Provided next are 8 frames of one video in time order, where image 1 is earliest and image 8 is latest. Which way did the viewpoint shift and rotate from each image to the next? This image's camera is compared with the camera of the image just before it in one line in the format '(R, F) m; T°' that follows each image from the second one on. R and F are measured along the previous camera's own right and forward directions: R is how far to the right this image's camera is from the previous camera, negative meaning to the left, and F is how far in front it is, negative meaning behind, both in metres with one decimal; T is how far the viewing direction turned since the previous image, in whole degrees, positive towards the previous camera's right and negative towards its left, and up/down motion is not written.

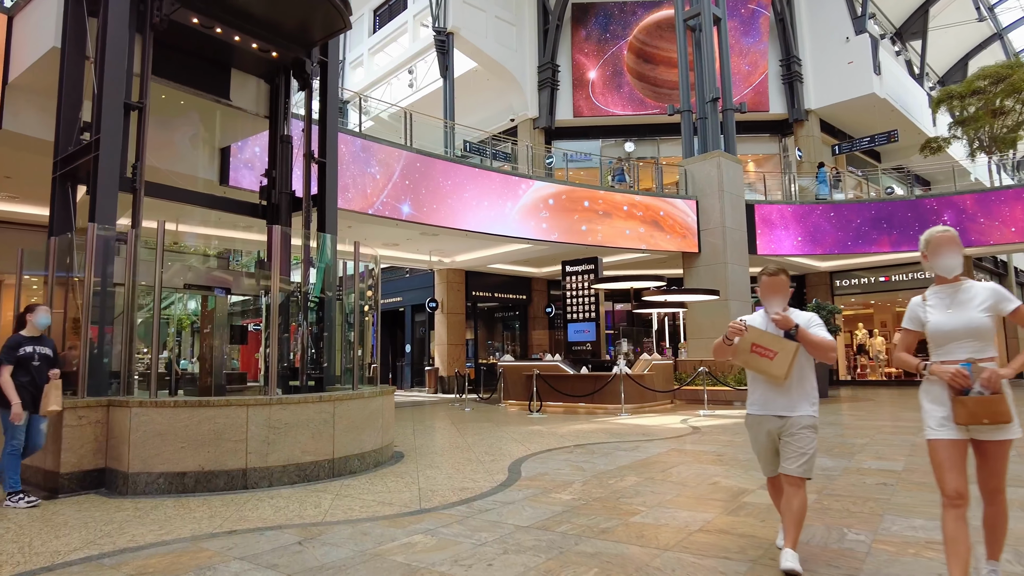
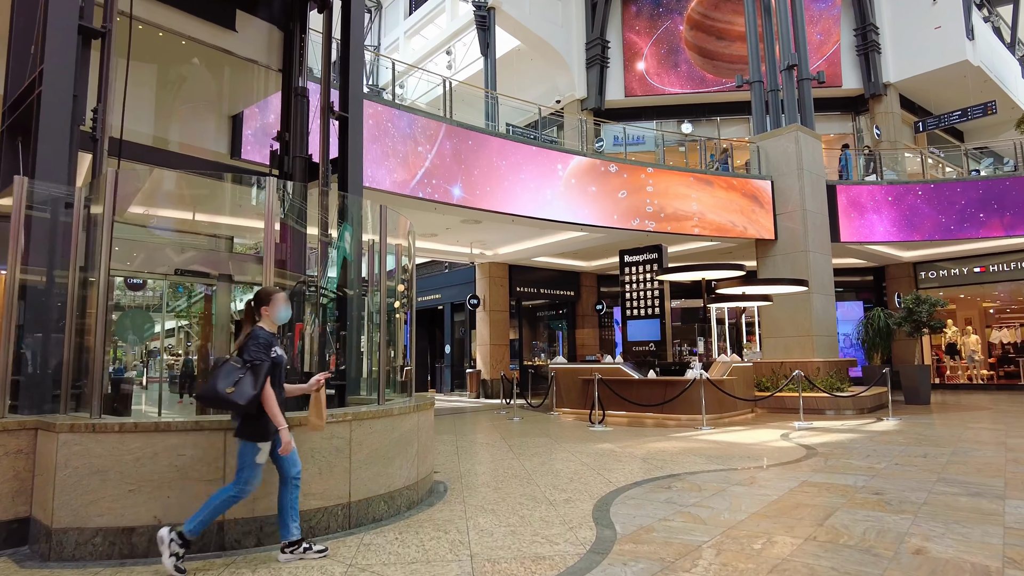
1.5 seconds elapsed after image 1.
(-0.3, +1.6) m; -3°
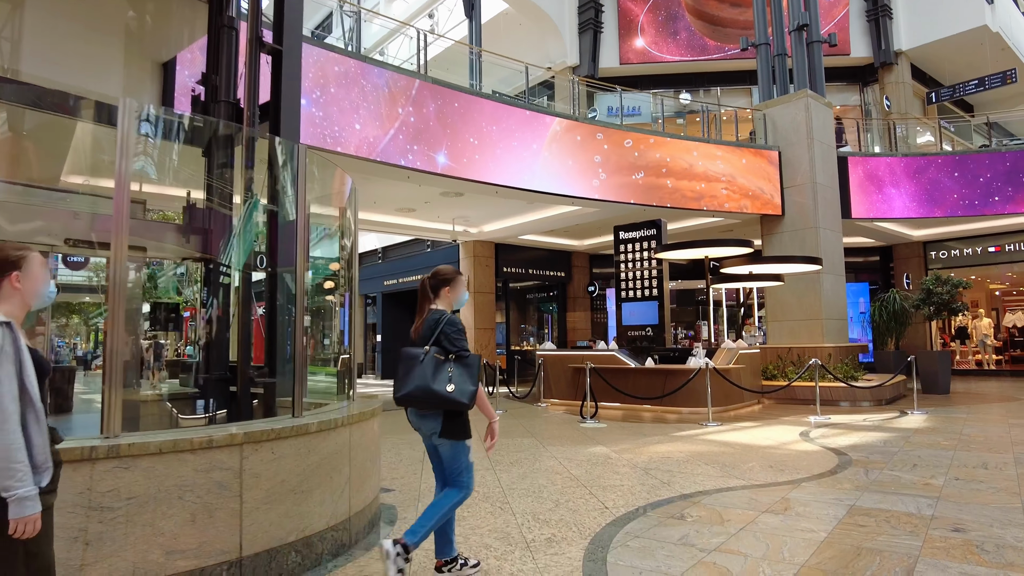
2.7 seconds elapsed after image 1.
(+0.1, +1.2) m; +1°
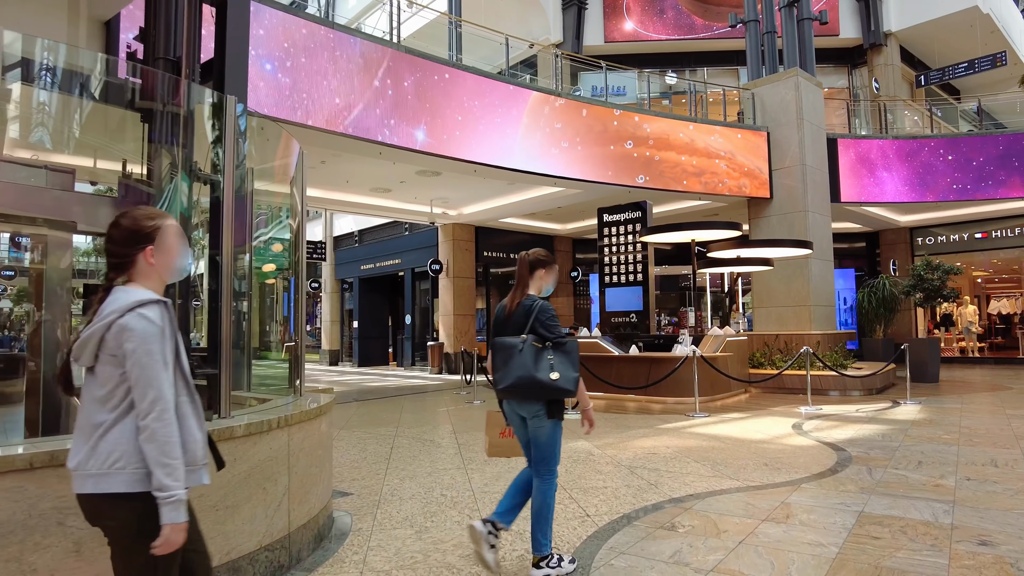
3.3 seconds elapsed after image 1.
(+0.1, +0.5) m; +1°
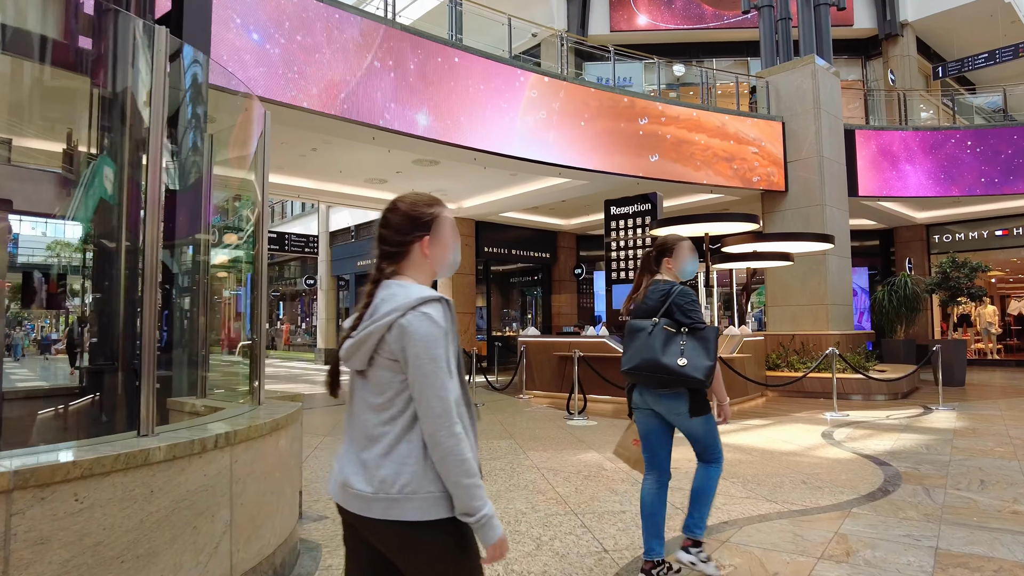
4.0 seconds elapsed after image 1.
(0.0, +0.6) m; 0°
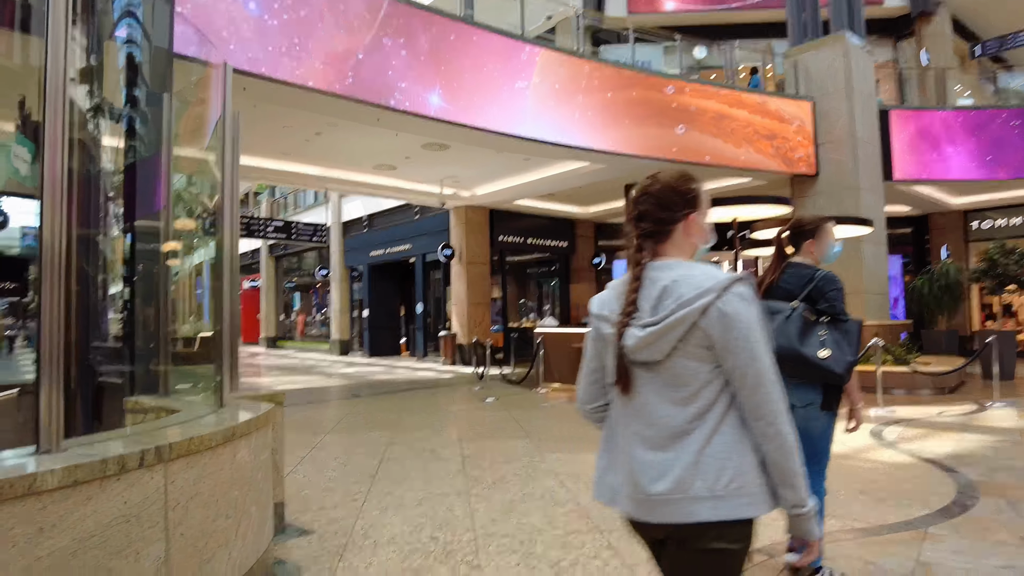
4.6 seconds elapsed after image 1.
(0.0, +0.5) m; -2°
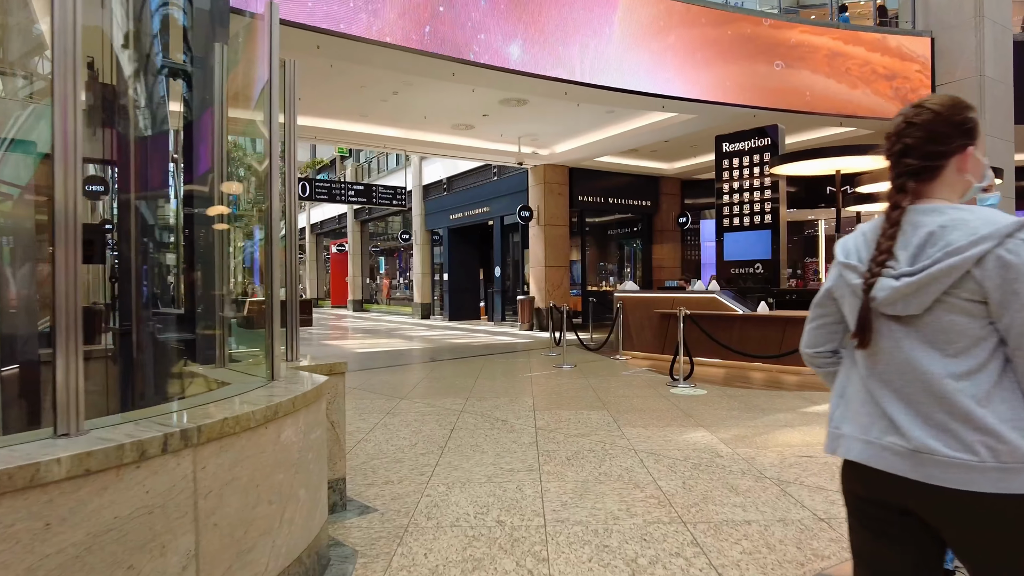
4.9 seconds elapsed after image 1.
(0.0, +0.3) m; -7°
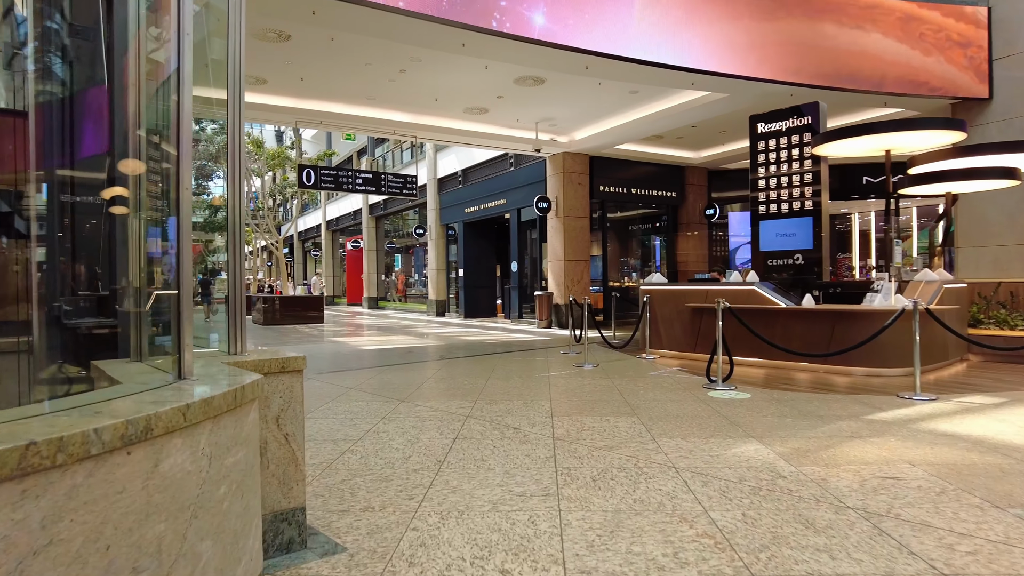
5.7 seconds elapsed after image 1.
(0.0, +0.7) m; -2°
